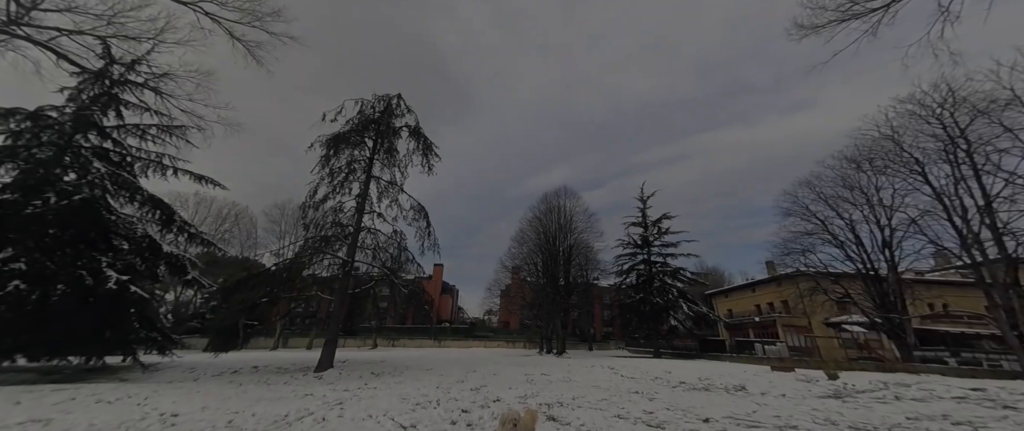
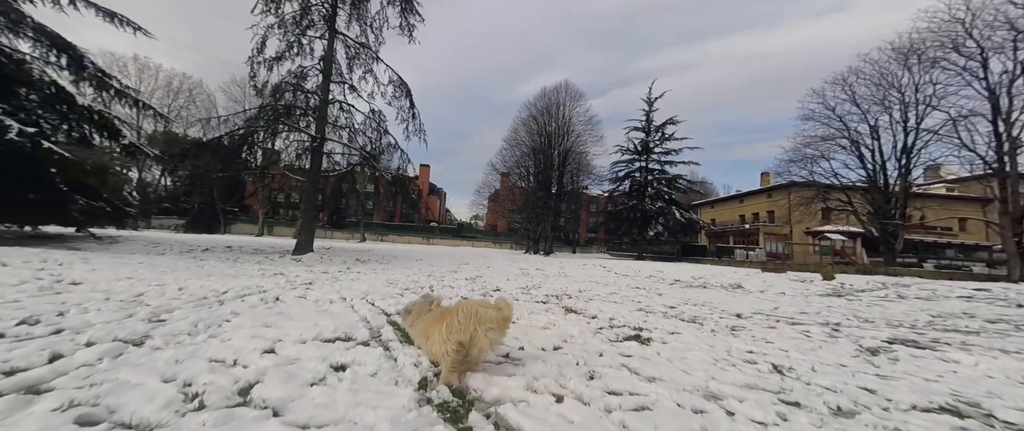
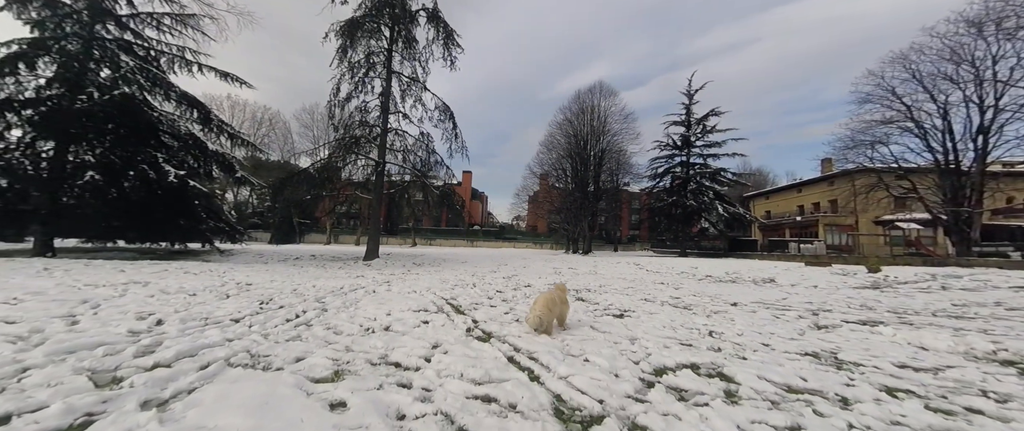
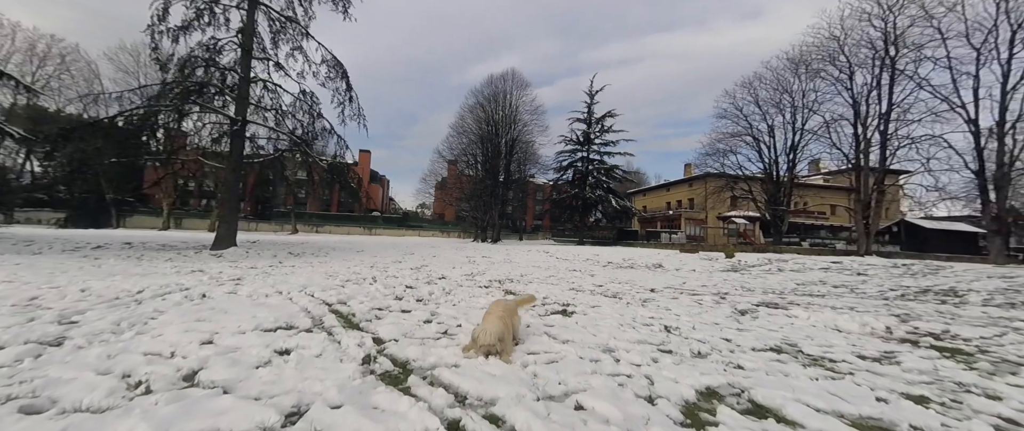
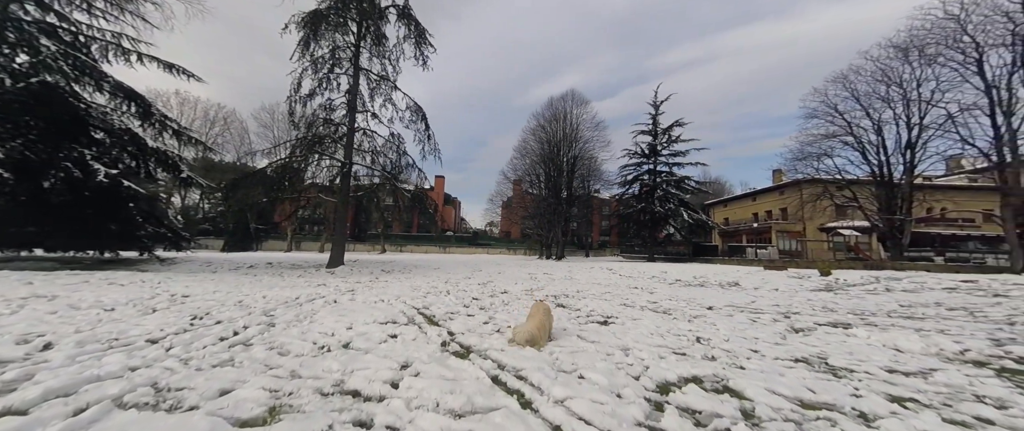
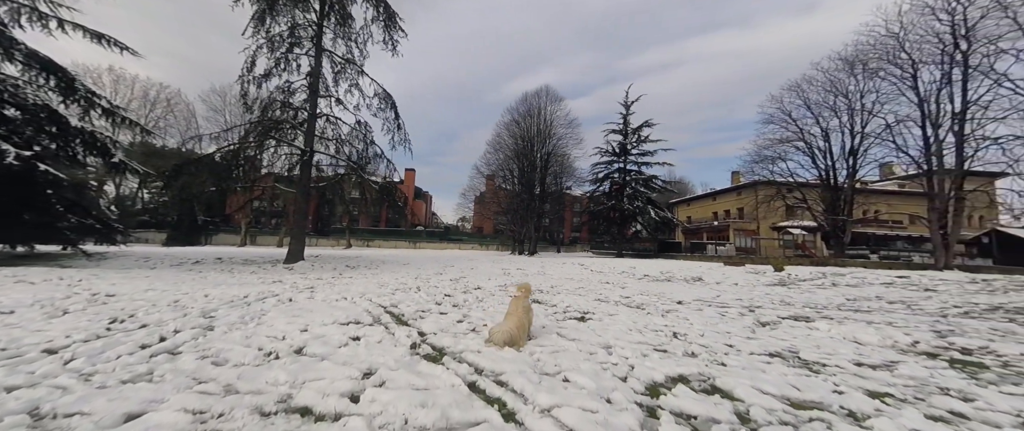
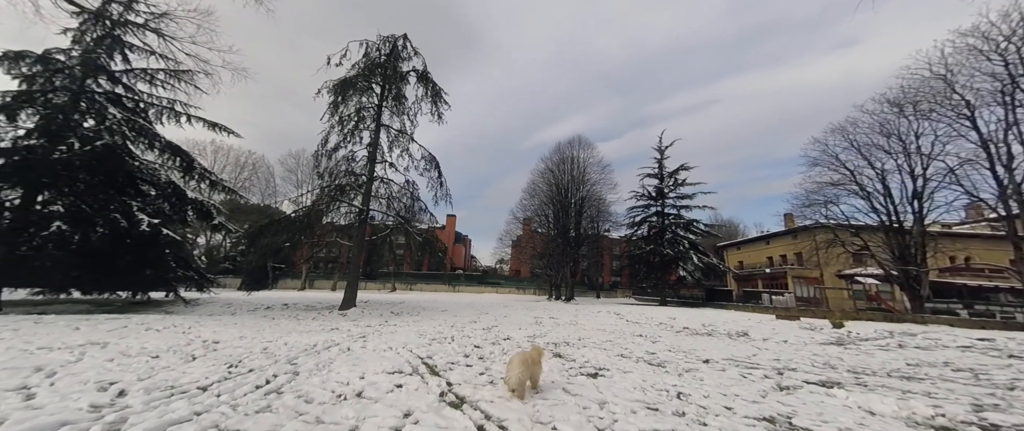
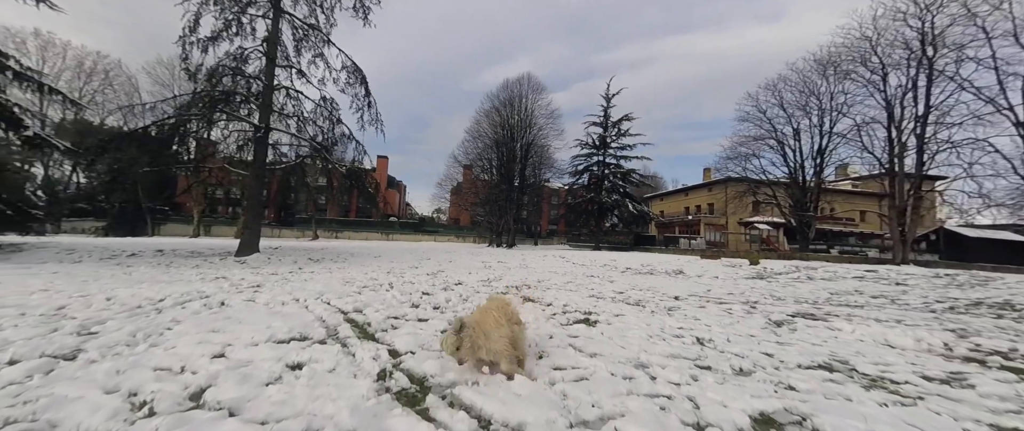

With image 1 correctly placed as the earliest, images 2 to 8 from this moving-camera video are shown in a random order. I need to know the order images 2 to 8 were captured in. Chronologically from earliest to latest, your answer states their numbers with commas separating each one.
7, 3, 5, 6, 4, 8, 2
